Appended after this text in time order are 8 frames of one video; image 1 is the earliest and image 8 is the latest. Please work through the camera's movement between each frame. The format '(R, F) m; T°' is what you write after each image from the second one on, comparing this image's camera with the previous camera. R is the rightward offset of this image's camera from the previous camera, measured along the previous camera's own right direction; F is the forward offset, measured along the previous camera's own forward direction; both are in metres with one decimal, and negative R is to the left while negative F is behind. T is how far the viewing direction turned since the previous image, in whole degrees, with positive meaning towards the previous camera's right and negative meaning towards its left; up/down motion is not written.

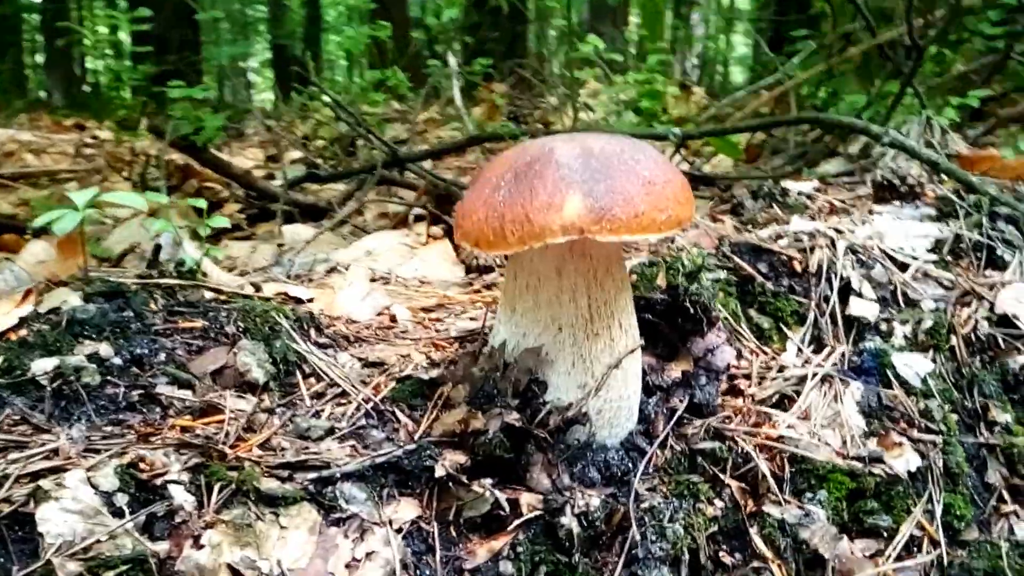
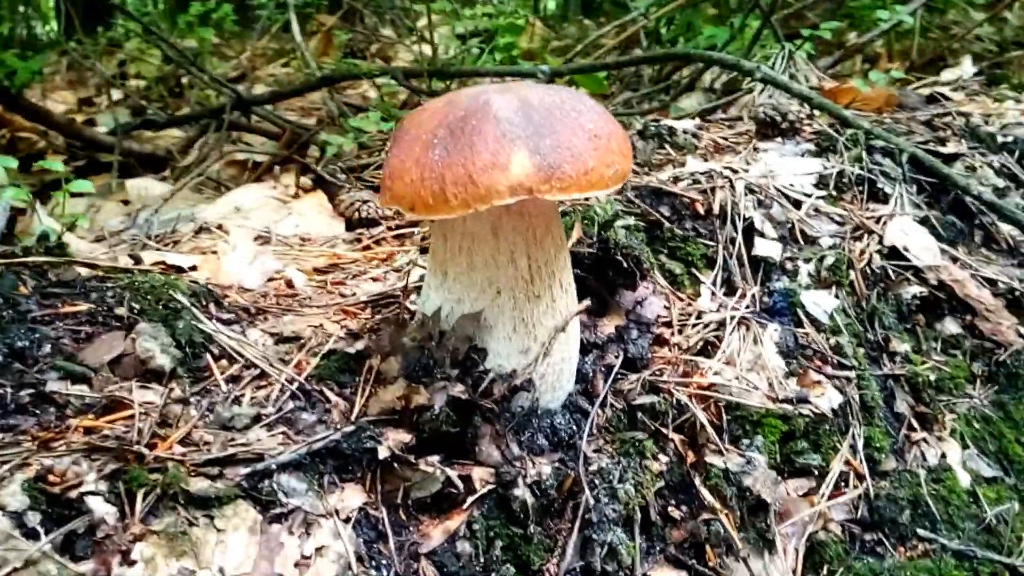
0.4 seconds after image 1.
(-0.2, +0.2) m; +10°
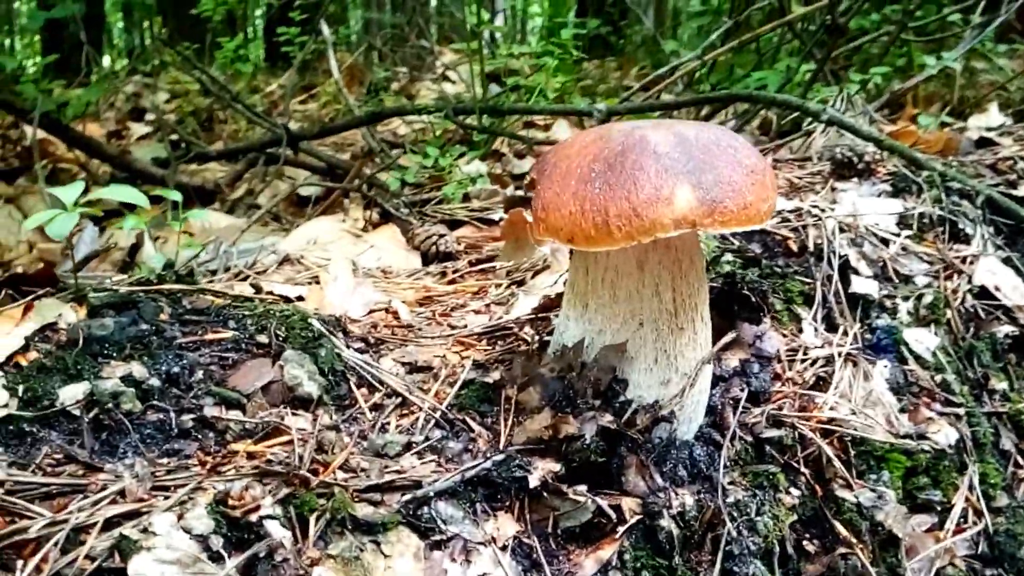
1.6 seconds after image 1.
(-0.4, 0.0) m; 0°
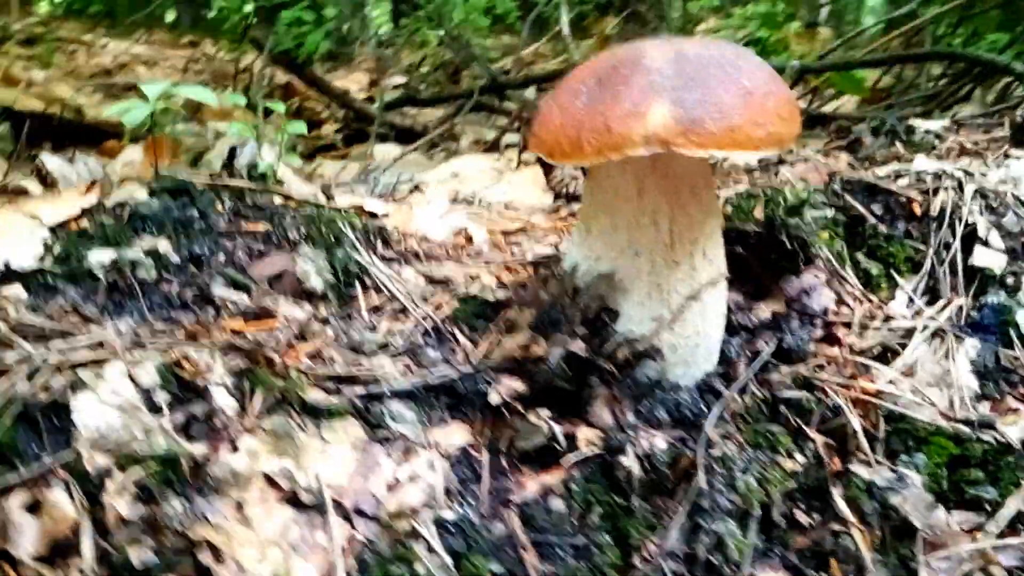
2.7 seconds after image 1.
(+0.7, +0.1) m; -17°
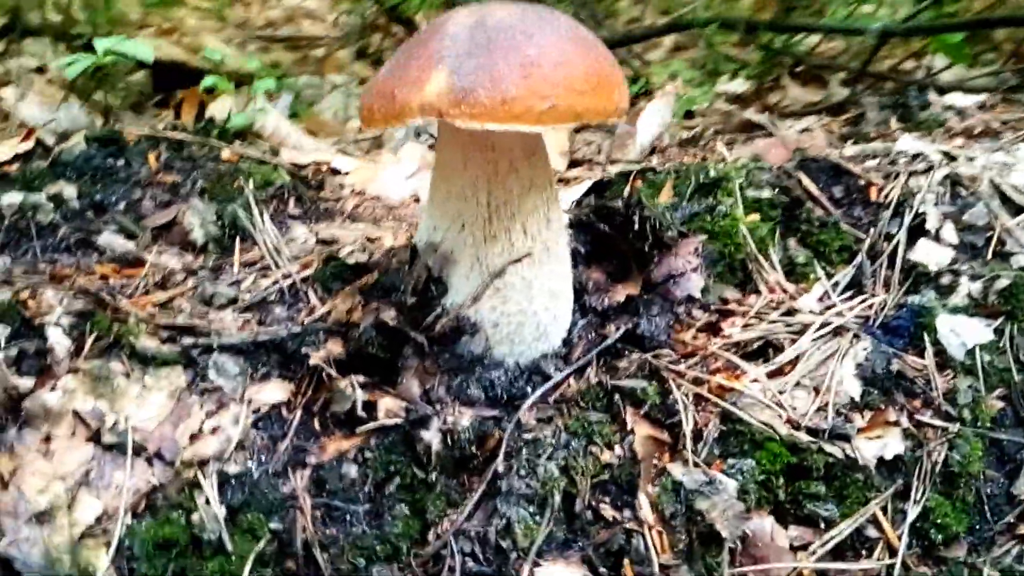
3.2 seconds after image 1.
(+0.8, +0.1) m; -12°
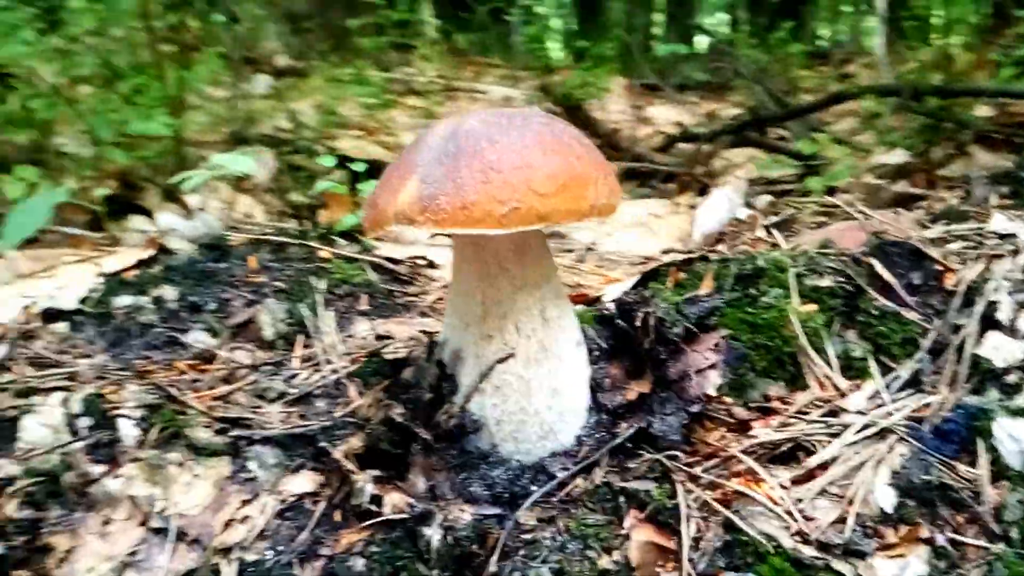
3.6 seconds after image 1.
(+0.5, 0.0) m; -14°
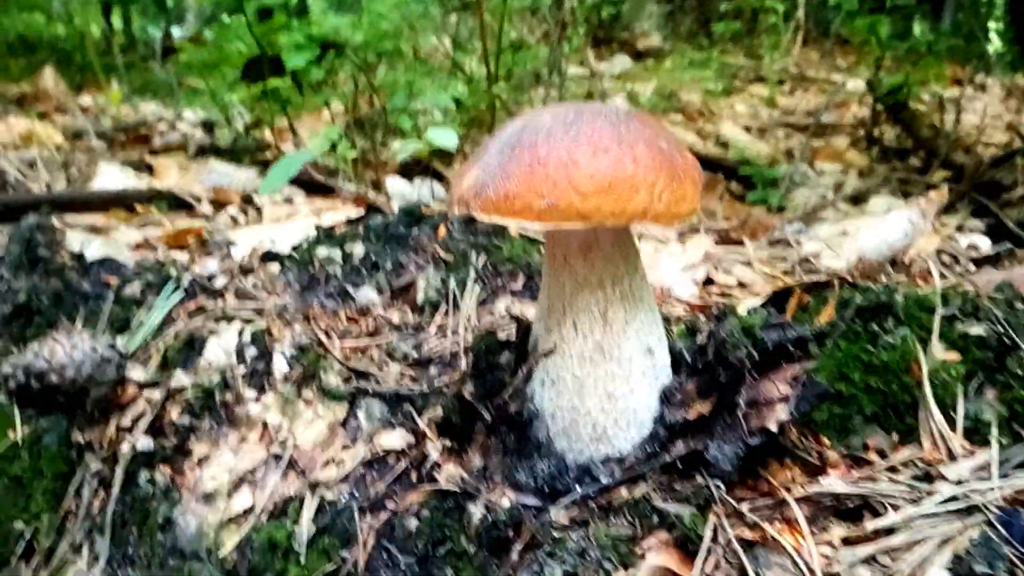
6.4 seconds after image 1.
(+0.6, +0.1) m; -22°
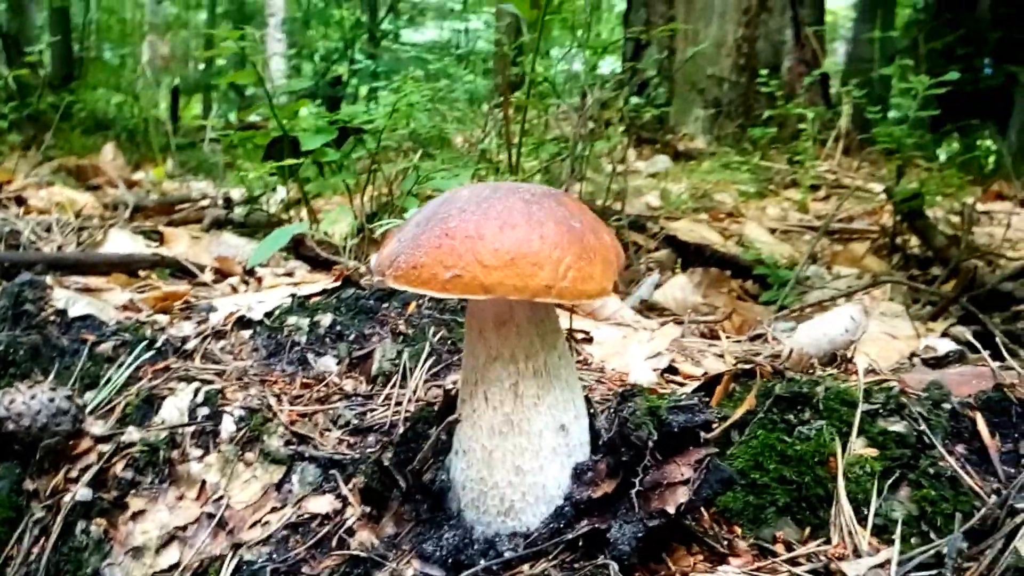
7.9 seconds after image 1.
(+0.3, 0.0) m; -3°
